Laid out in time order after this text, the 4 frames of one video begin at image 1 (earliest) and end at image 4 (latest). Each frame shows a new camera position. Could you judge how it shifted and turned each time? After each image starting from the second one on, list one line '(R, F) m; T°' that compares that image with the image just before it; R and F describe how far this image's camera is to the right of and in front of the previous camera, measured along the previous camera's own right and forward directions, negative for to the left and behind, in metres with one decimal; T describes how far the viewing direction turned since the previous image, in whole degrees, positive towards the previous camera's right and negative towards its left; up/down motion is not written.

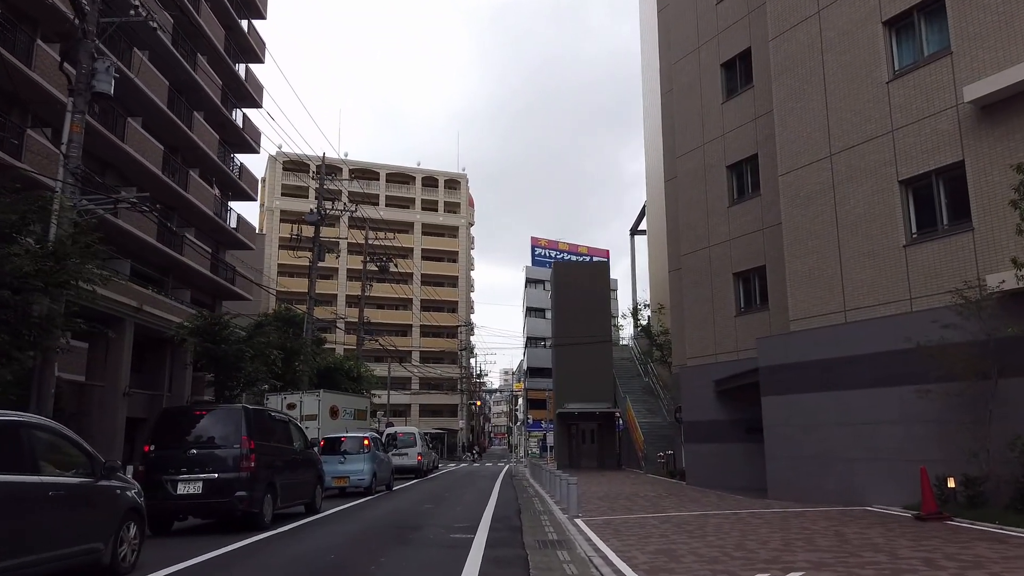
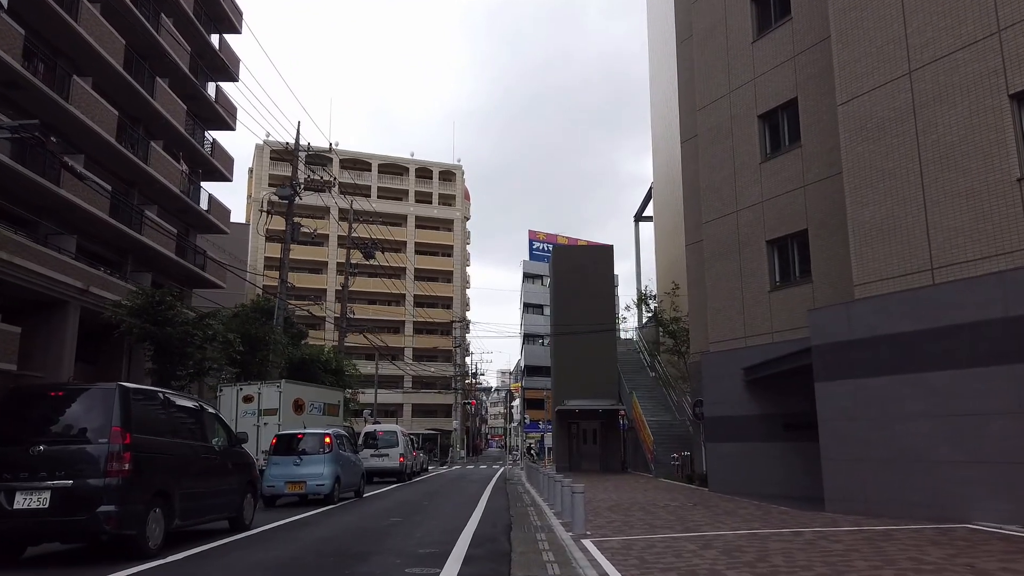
(+0.1, +3.5) m; 0°
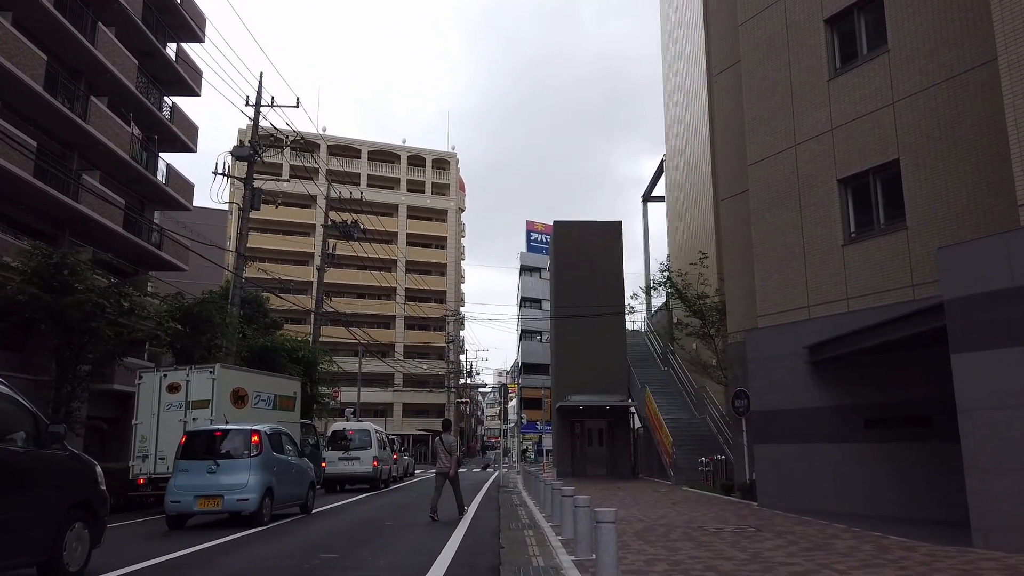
(+0.1, +4.4) m; 0°
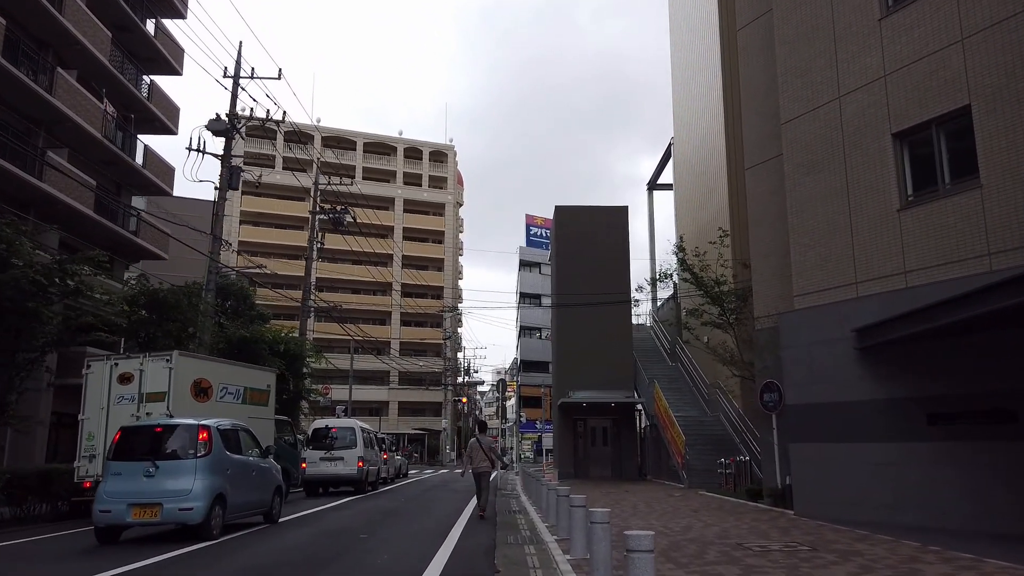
(0.0, +2.1) m; 0°
